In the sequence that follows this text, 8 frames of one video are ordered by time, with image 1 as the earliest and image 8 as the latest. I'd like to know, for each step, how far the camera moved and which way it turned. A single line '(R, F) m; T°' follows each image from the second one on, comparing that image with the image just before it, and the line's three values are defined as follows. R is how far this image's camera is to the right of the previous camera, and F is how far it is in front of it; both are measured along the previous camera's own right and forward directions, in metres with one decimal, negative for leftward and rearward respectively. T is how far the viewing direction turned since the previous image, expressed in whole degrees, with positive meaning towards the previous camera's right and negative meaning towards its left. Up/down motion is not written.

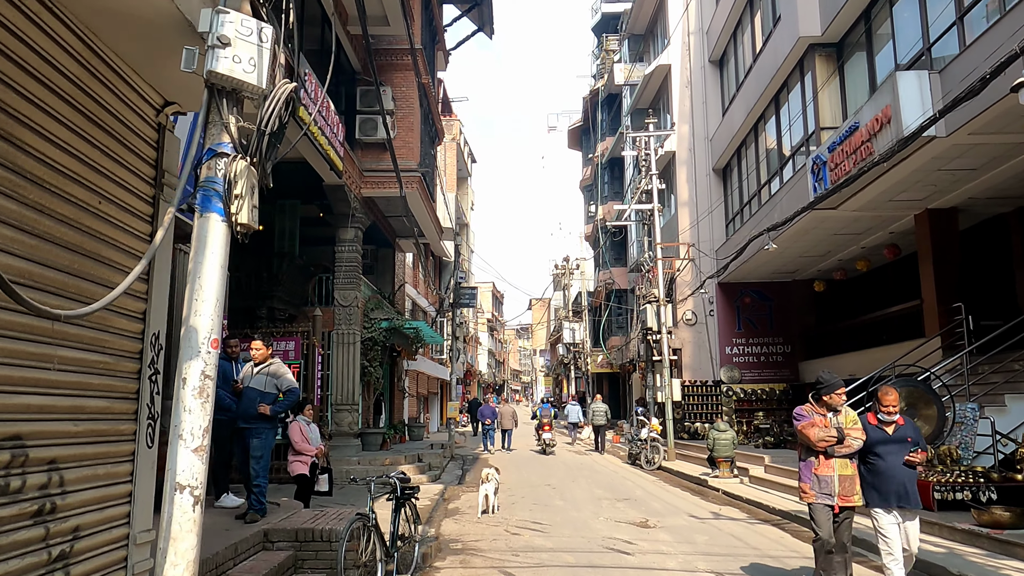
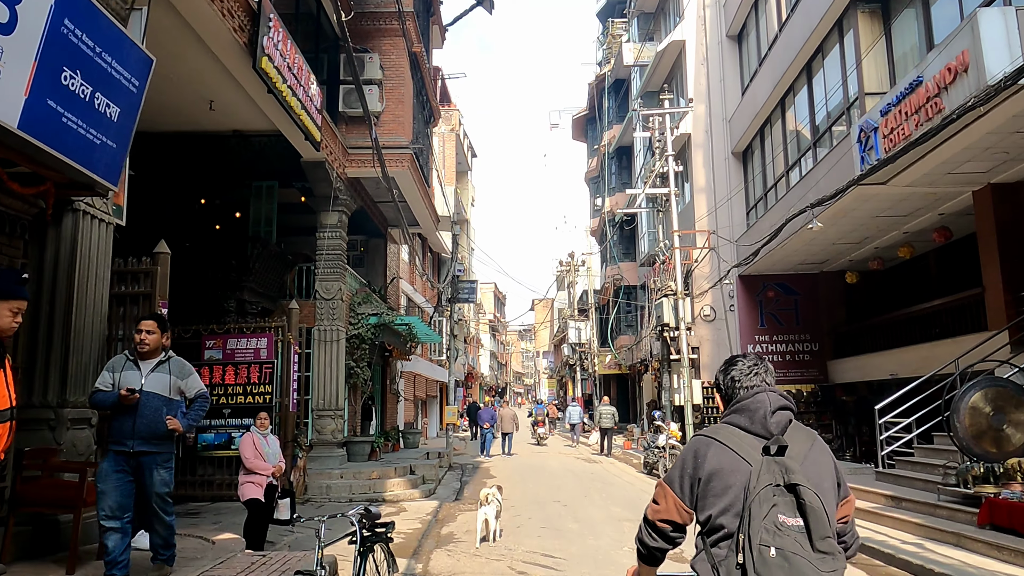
(0.0, +1.6) m; 0°
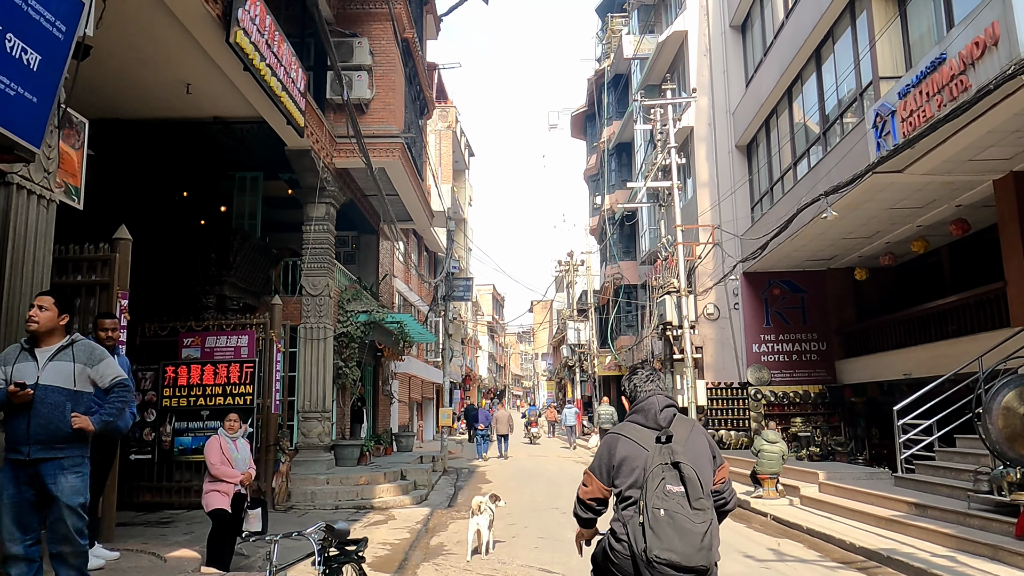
(0.0, +0.6) m; 0°
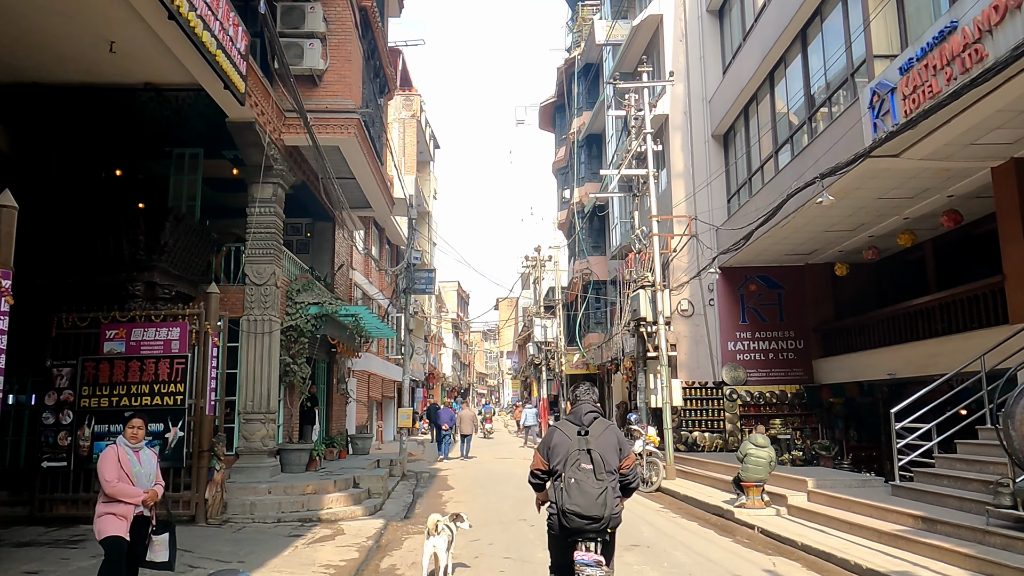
(0.0, +1.0) m; +3°
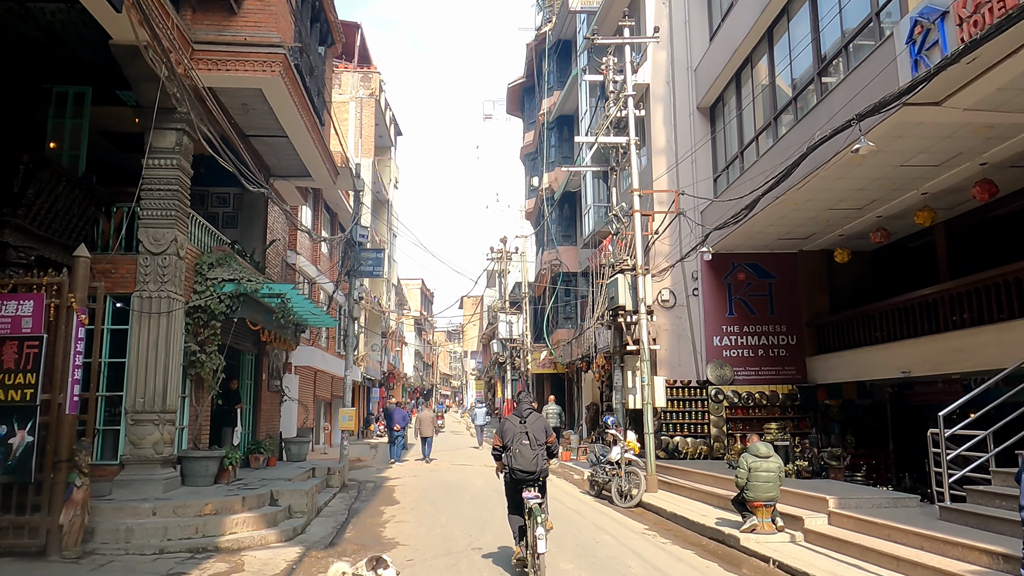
(+0.1, +1.9) m; +2°
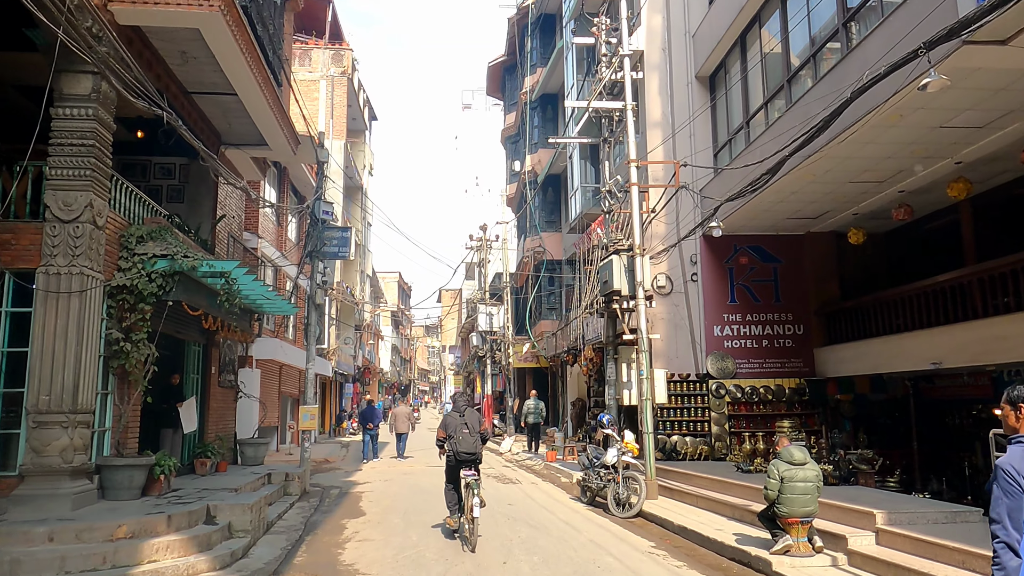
(-0.1, +1.4) m; +2°
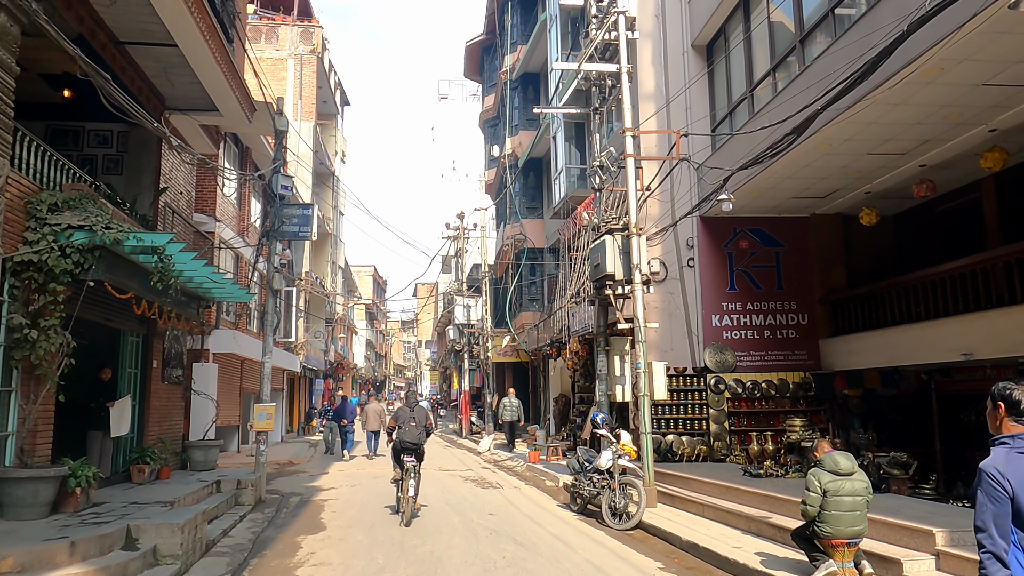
(-0.1, +1.2) m; +2°
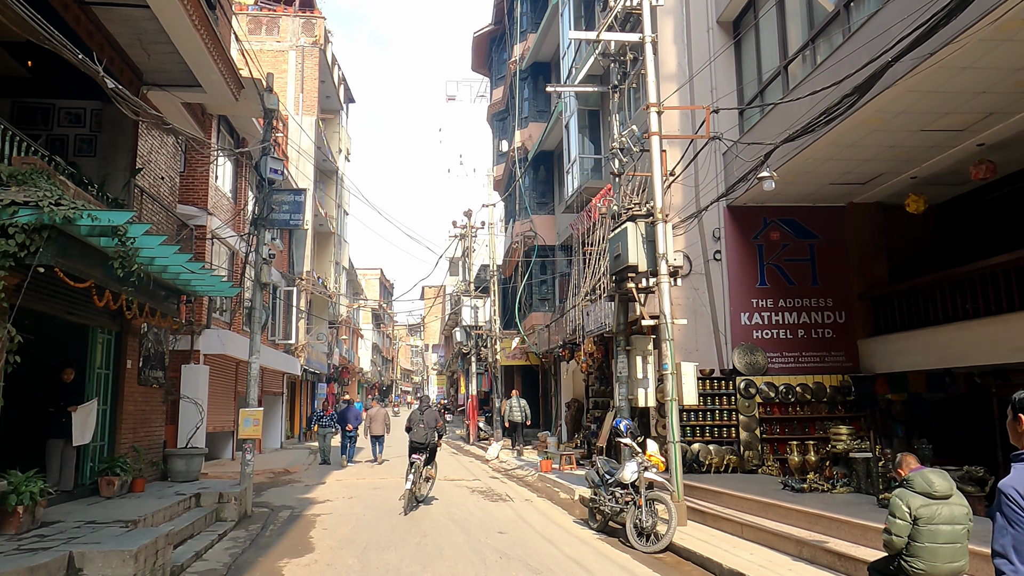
(0.0, +1.0) m; -1°
